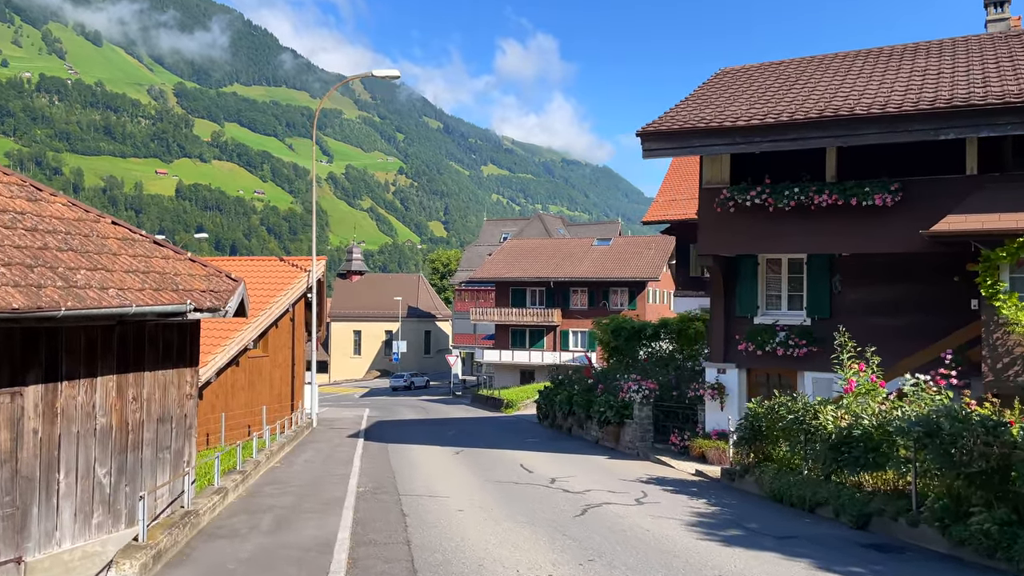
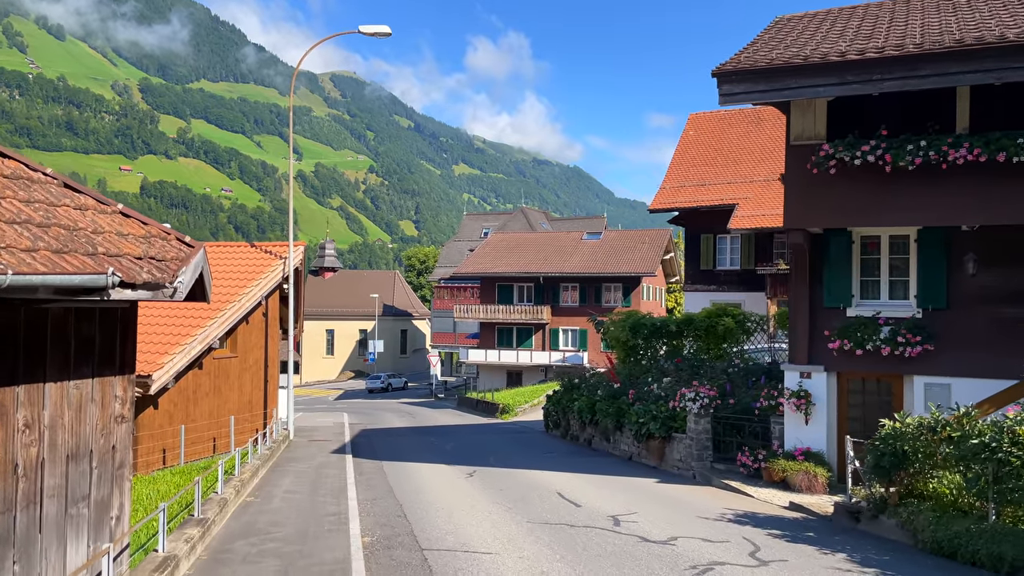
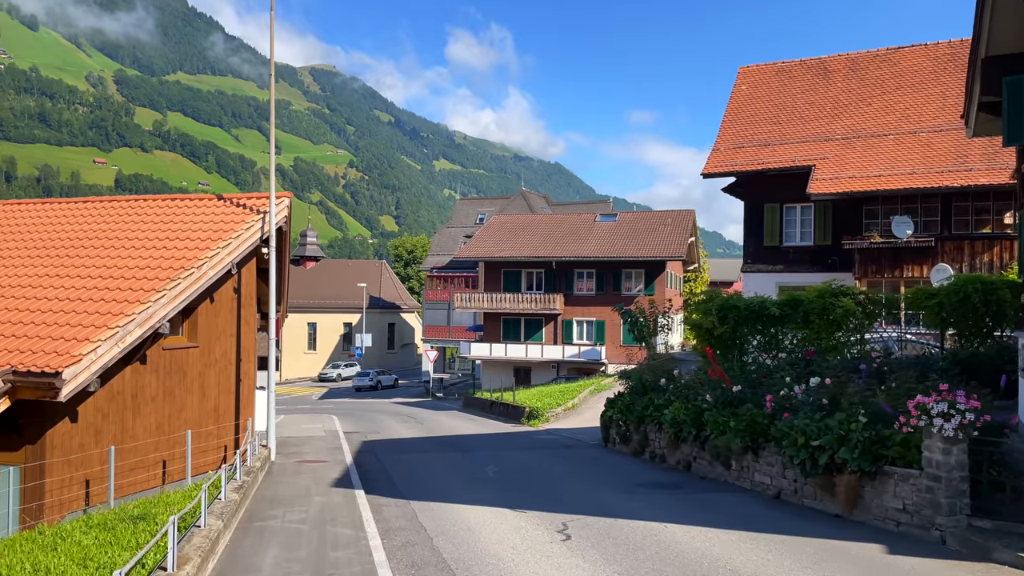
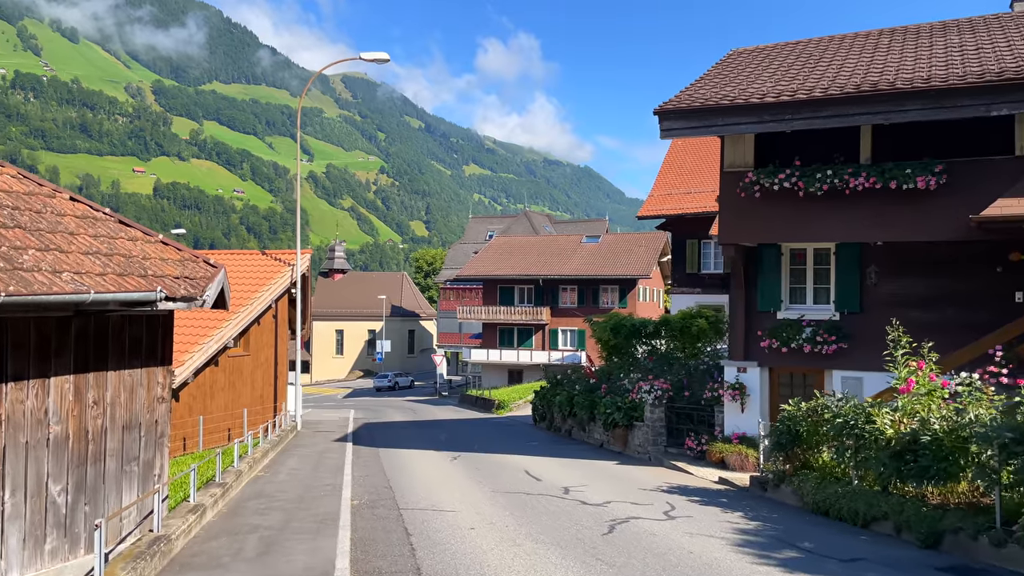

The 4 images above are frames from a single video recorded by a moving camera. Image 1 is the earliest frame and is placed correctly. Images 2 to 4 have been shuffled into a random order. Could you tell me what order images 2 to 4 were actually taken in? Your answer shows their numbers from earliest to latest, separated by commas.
4, 2, 3
